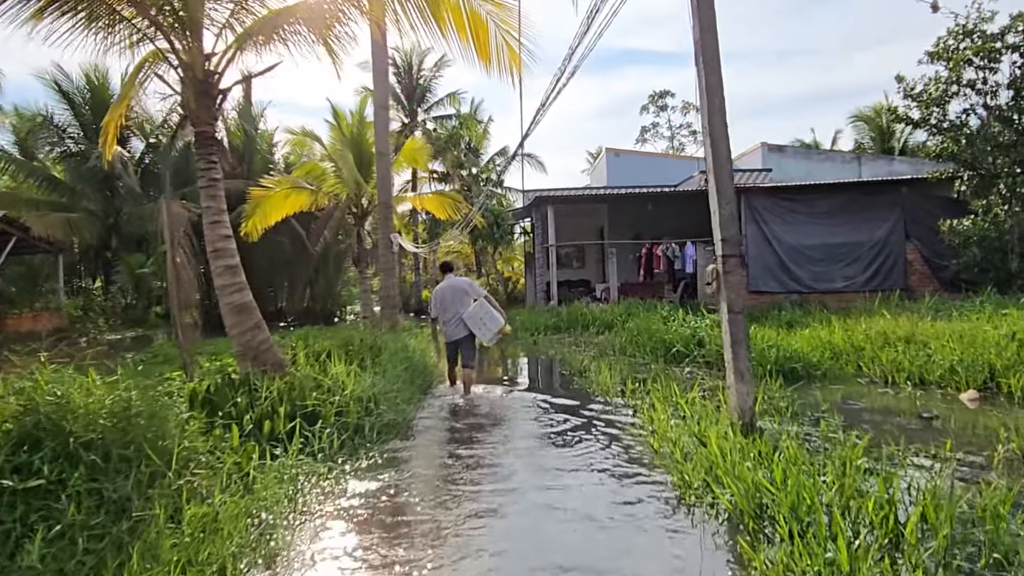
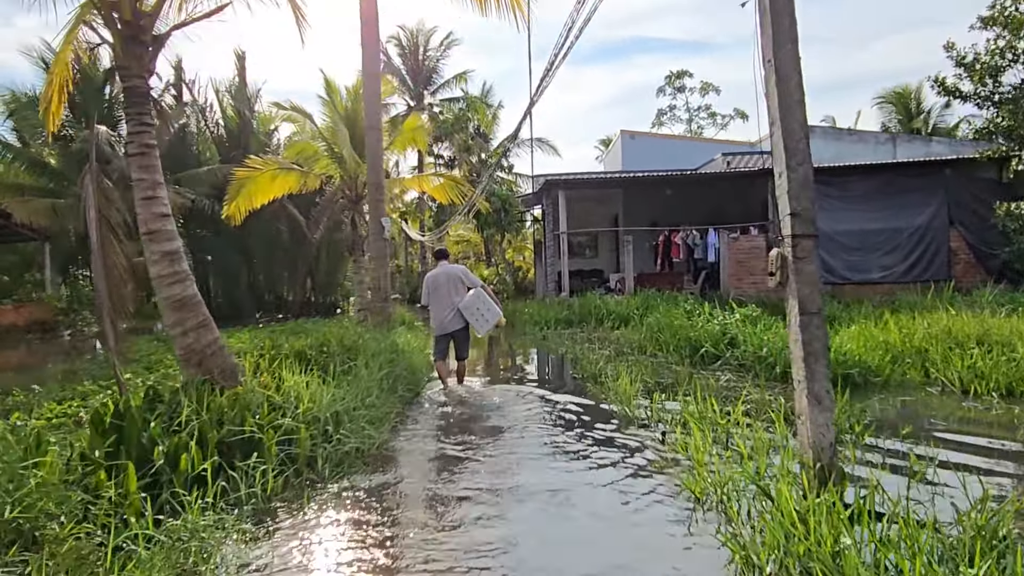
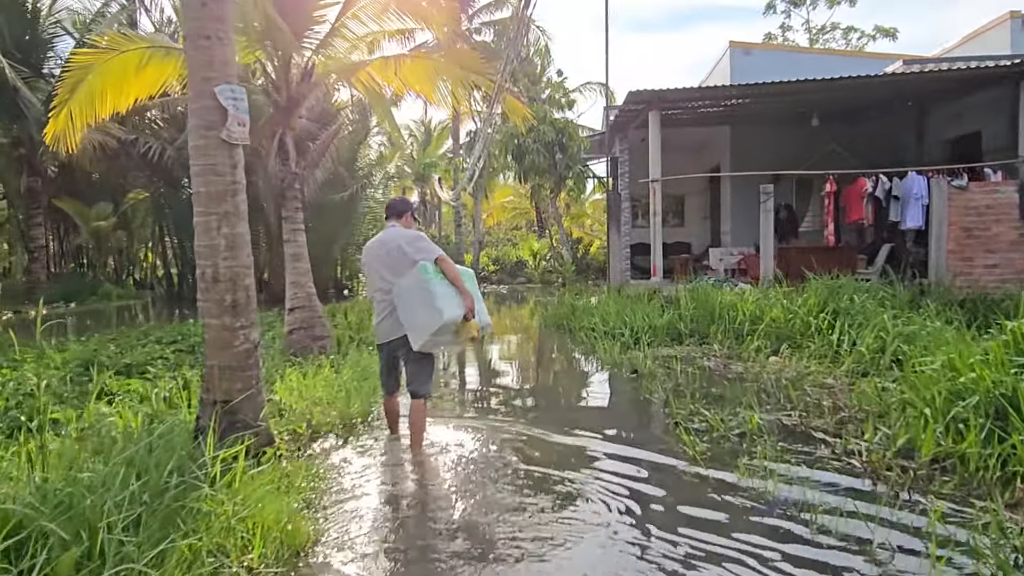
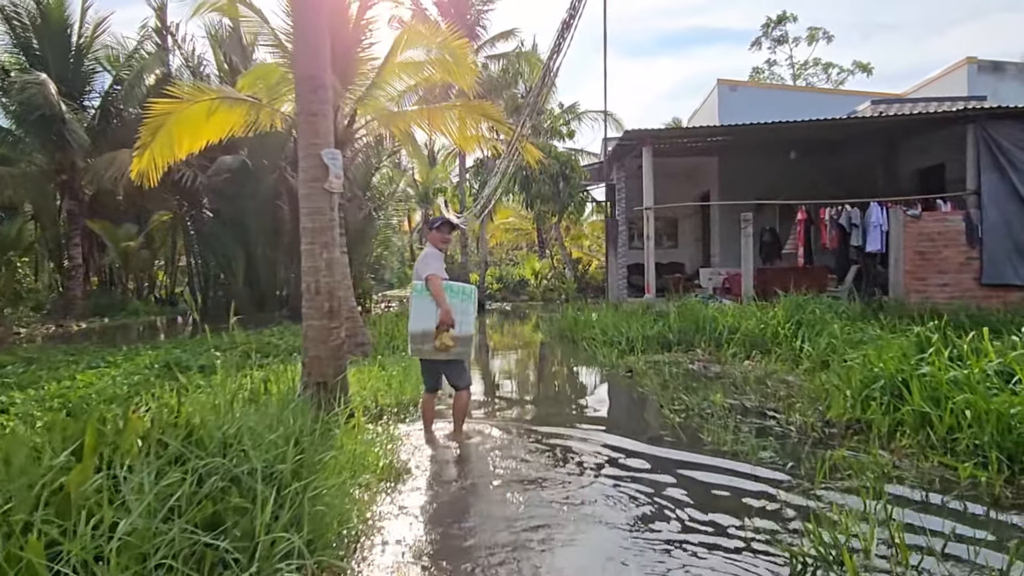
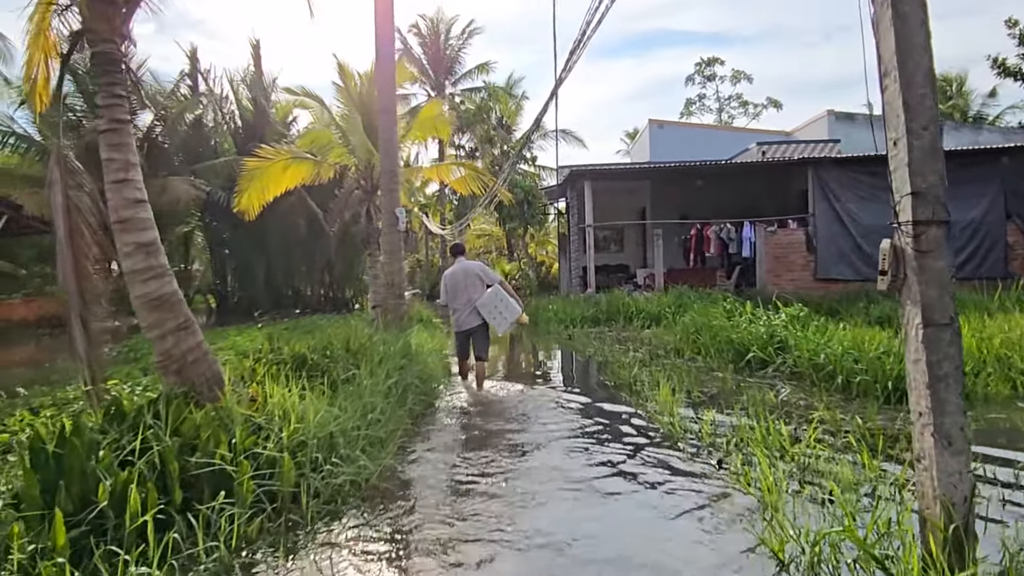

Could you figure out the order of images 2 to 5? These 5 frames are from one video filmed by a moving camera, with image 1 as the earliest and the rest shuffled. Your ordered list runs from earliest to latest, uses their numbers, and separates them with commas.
2, 5, 4, 3
